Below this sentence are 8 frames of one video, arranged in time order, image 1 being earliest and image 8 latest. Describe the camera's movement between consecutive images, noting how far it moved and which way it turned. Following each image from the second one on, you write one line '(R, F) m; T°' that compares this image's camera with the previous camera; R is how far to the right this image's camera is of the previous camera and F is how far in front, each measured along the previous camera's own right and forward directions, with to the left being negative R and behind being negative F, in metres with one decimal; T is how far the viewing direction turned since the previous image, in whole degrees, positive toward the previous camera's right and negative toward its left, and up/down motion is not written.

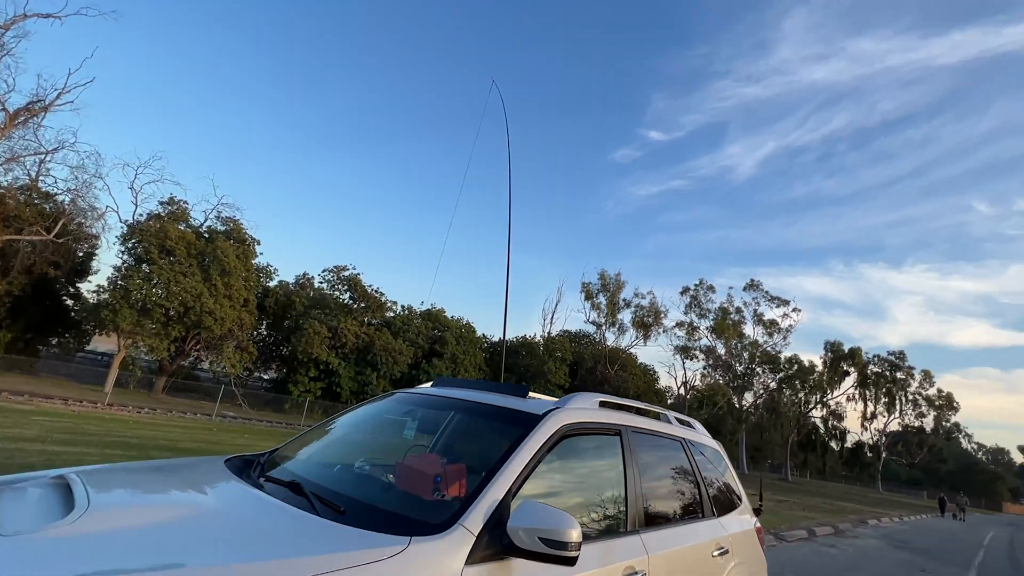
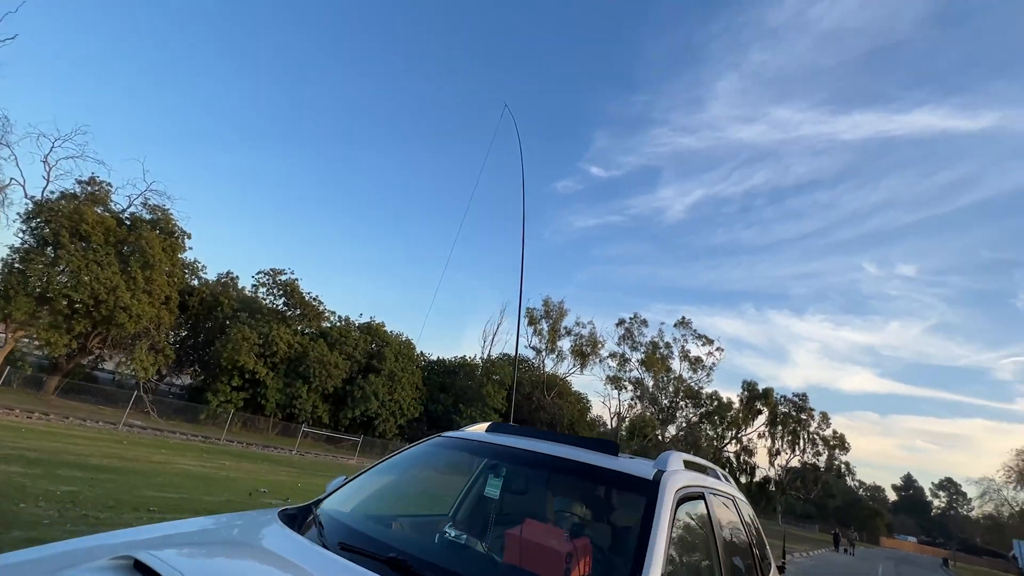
(-1.1, +0.3) m; +8°
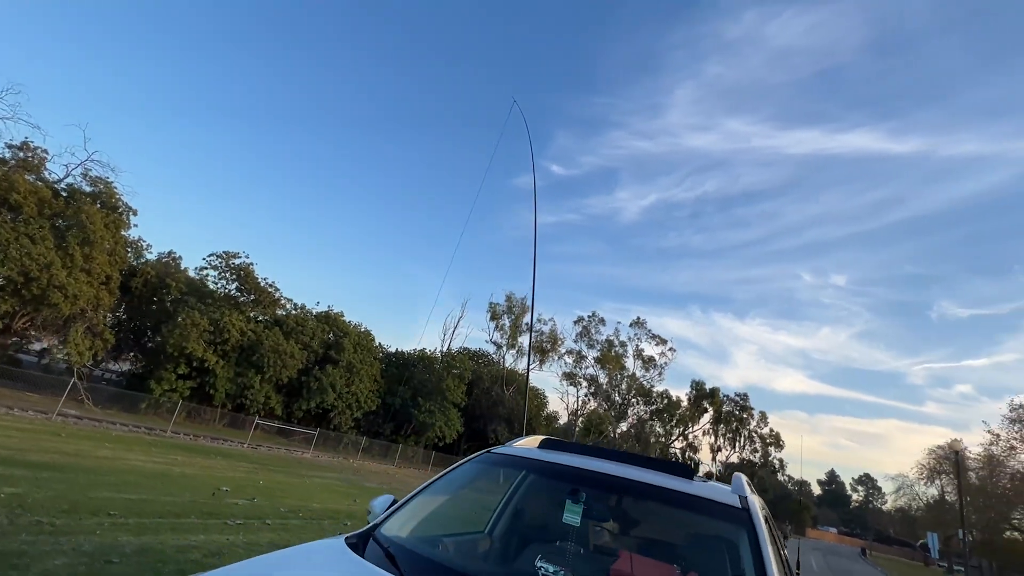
(-0.8, +0.2) m; +5°
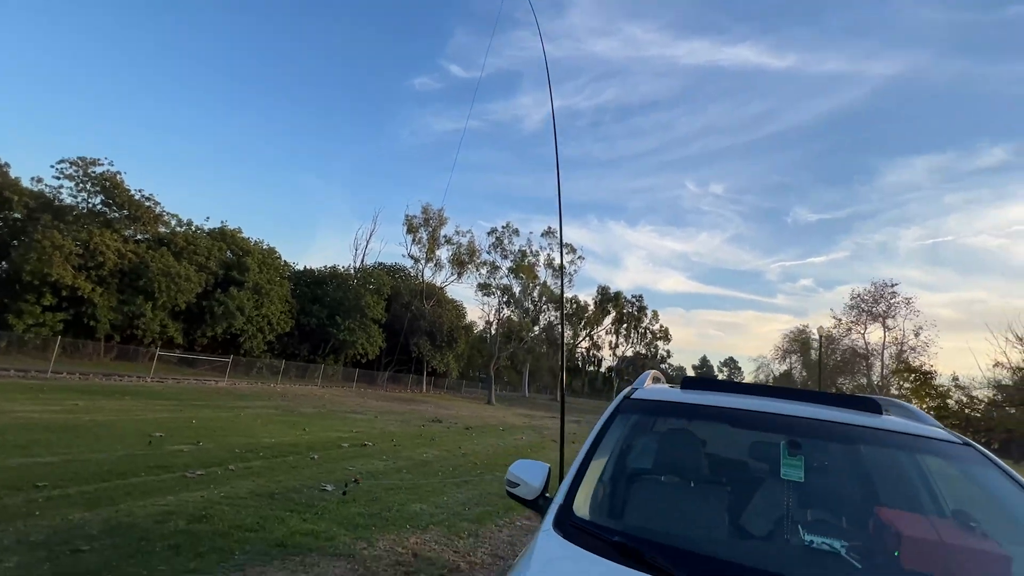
(-1.5, +0.9) m; +11°
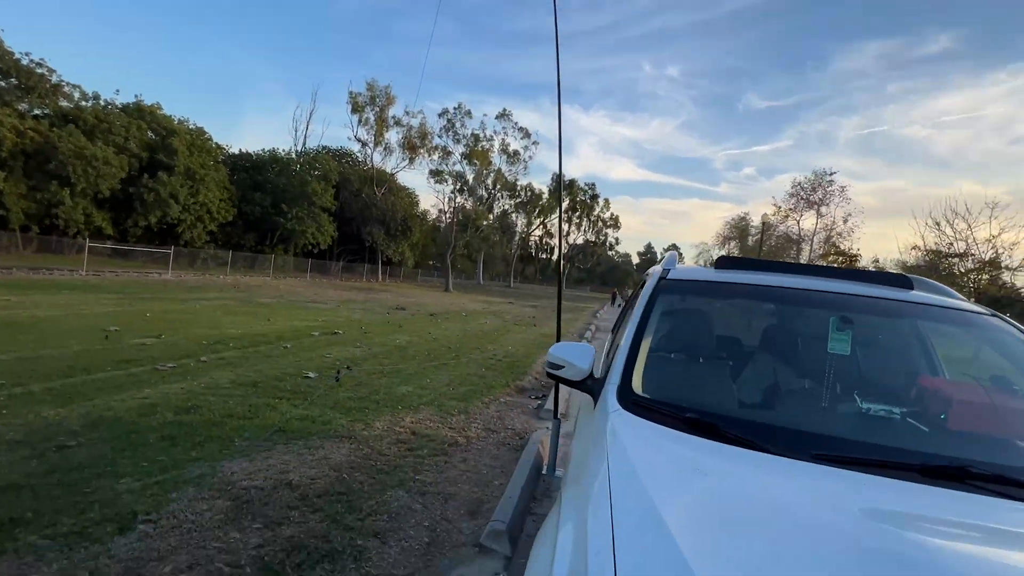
(-0.5, +0.3) m; +6°
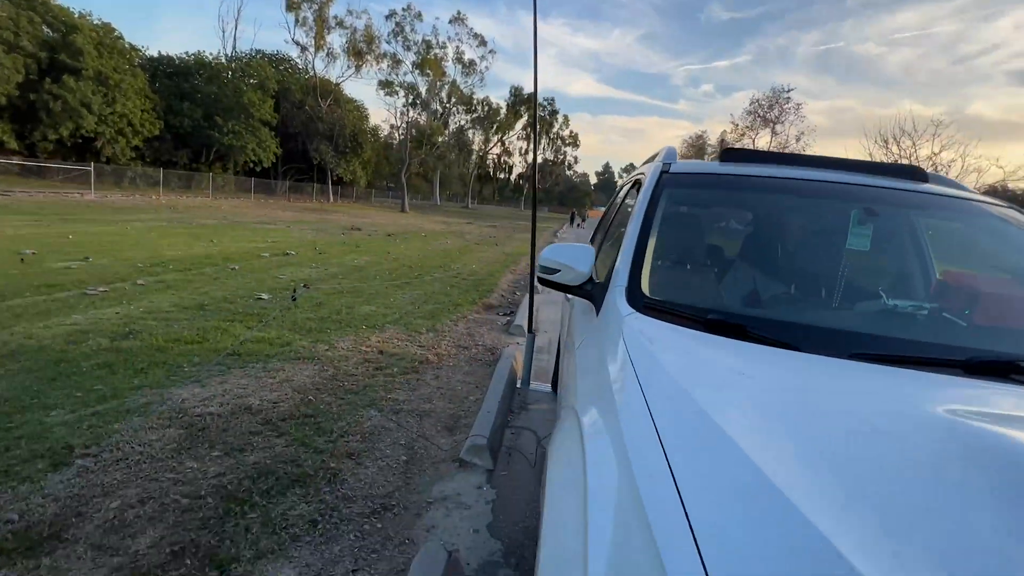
(-0.1, +0.4) m; +5°
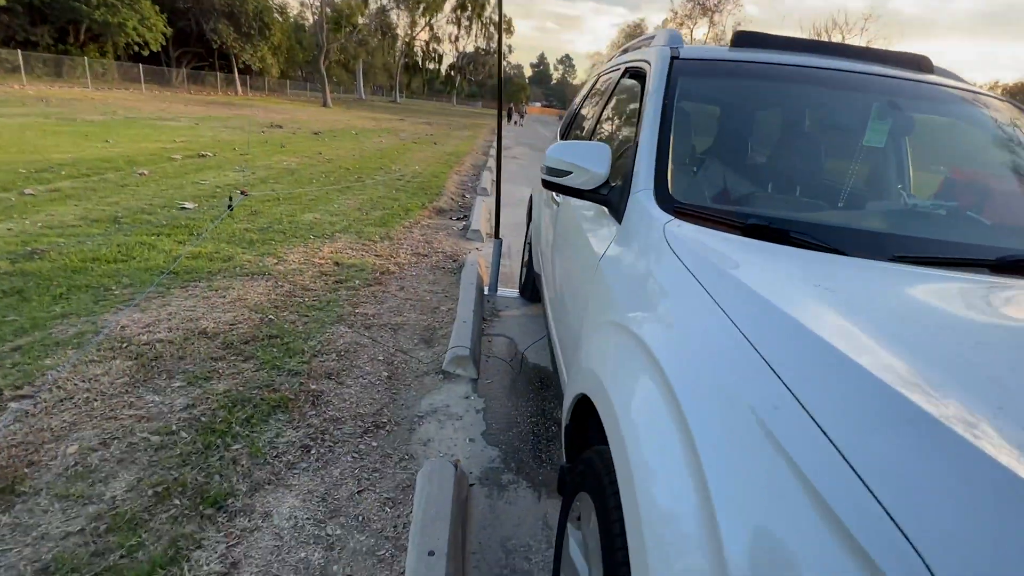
(-0.3, +0.2) m; +7°
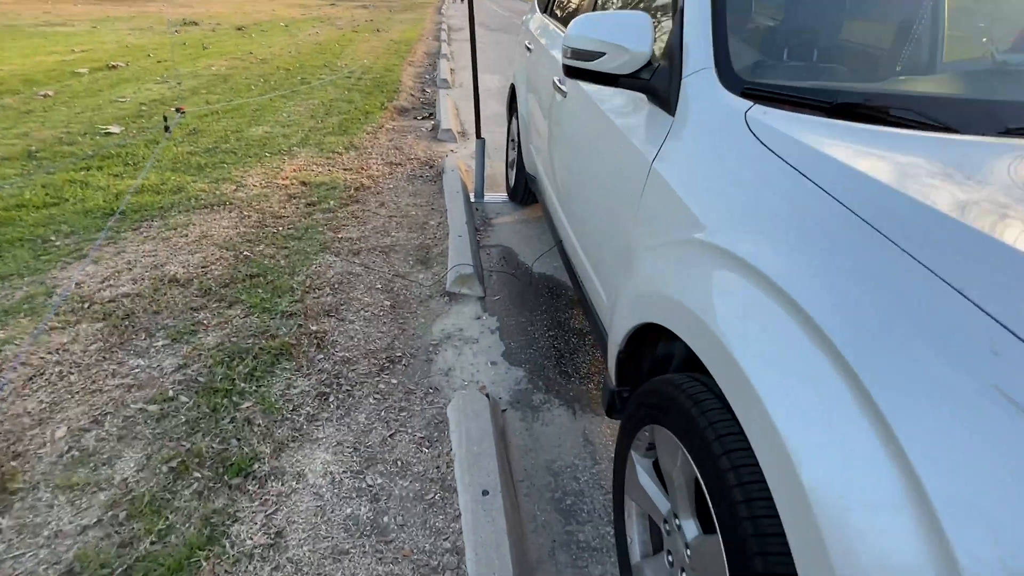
(-0.2, +0.3) m; +3°
